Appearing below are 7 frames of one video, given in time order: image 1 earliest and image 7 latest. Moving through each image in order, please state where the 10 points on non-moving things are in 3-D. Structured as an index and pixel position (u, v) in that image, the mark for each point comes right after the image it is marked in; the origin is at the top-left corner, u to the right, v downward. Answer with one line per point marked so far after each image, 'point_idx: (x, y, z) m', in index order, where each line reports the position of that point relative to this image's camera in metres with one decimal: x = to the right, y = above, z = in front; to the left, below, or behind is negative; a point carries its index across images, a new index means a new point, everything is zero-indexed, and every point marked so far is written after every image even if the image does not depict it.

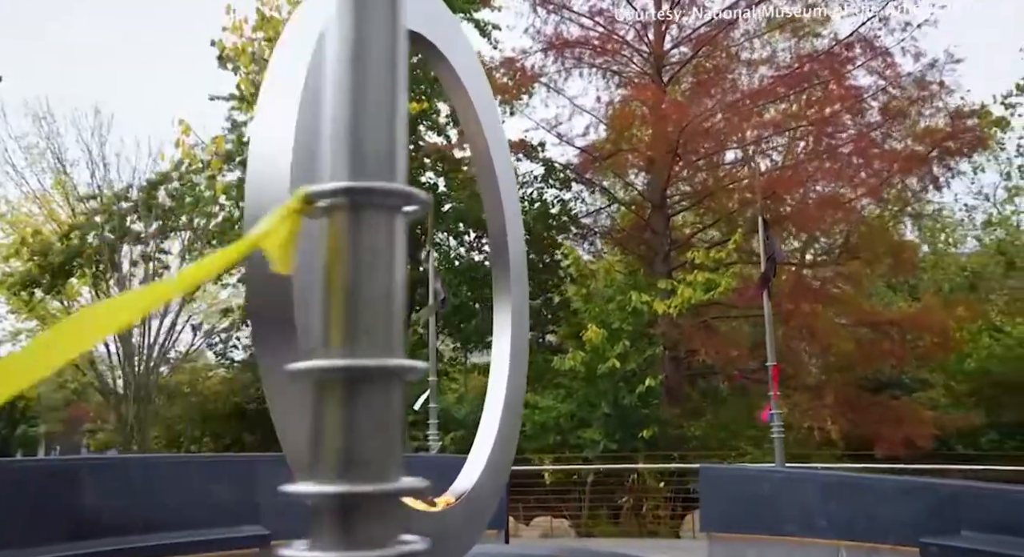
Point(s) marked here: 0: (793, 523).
0: (+2.9, -2.5, +11.8) m
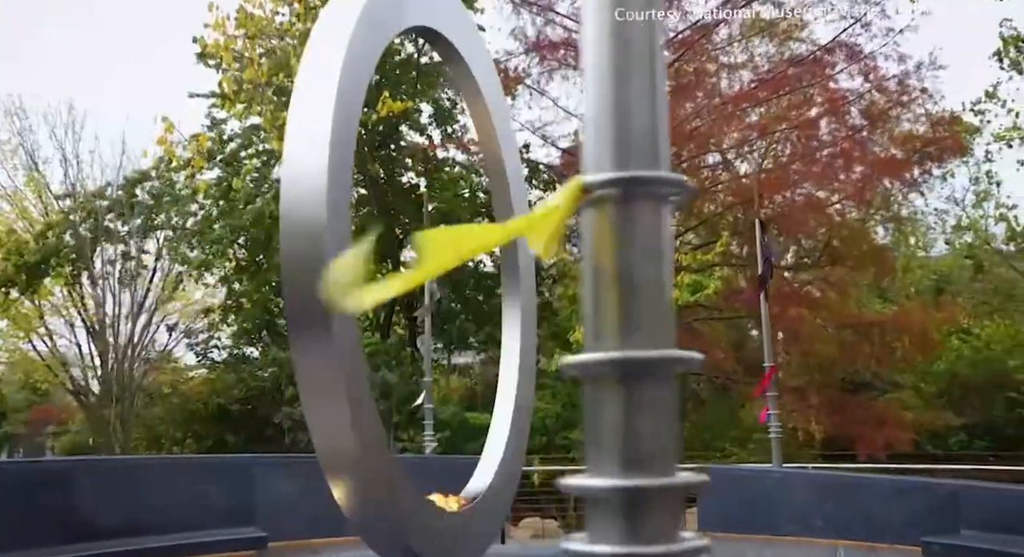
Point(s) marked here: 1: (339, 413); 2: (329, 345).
0: (+2.9, -2.5, +12.0) m
1: (-1.1, -0.8, +7.3) m
2: (-1.1, -0.4, +7.3) m
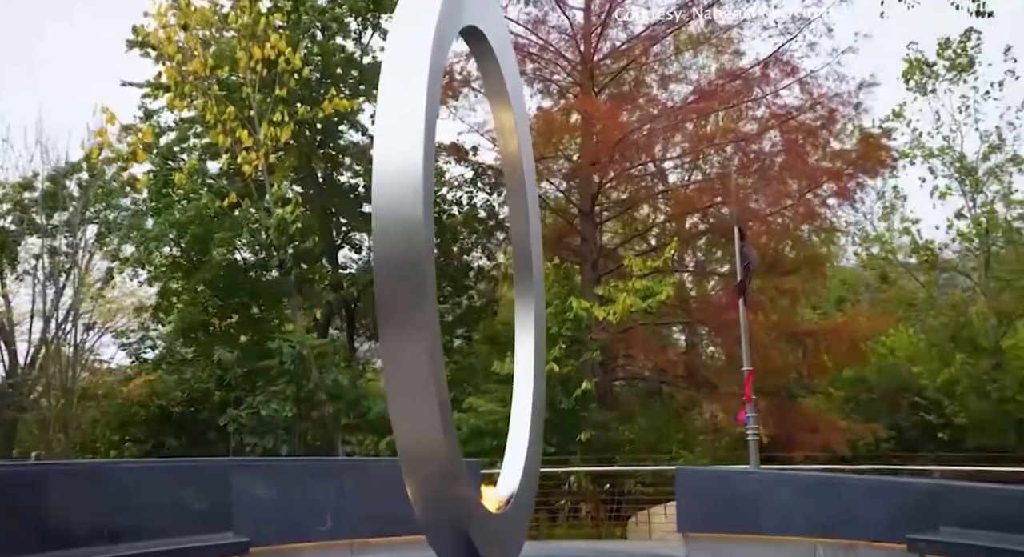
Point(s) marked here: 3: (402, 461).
0: (+2.8, -2.6, +12.4) m
1: (-0.5, -0.8, +7.2) m
2: (-0.6, -0.4, +7.2) m
3: (-0.7, -1.2, +7.4) m
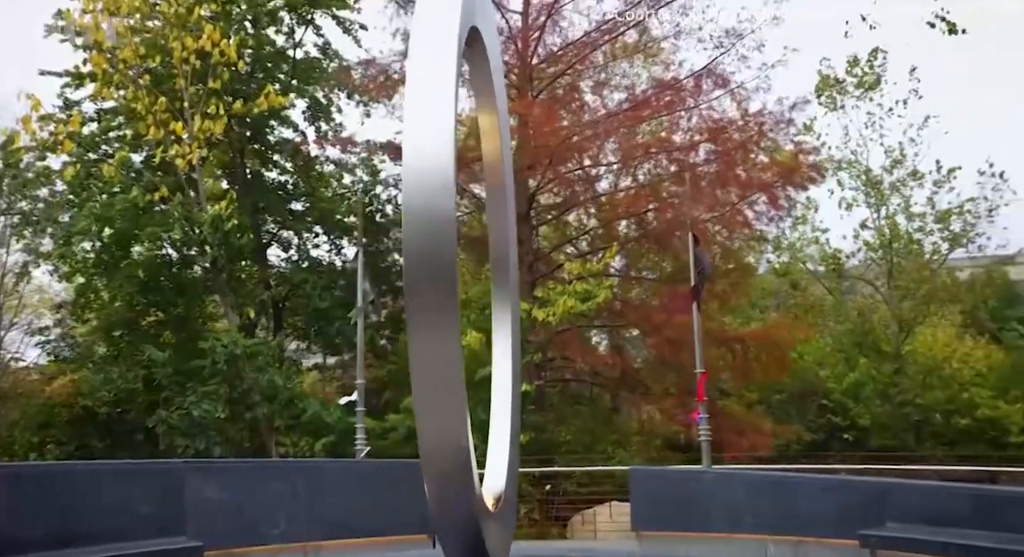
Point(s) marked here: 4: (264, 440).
0: (+2.3, -2.7, +12.7) m
1: (-0.4, -0.8, +7.2) m
2: (-0.4, -0.4, +7.2) m
3: (-0.6, -1.2, +7.4) m
4: (-3.7, -2.4, +17.2) m
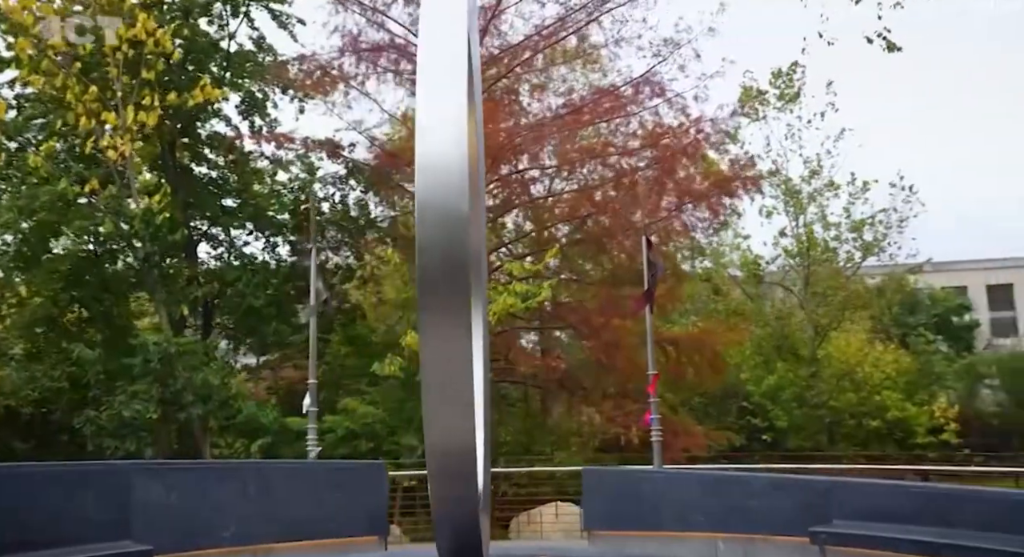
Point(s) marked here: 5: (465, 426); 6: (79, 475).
0: (+1.8, -2.7, +12.9) m
1: (-0.3, -0.8, +7.2) m
2: (-0.3, -0.4, +7.2) m
3: (-0.5, -1.2, +7.3) m
4: (-4.6, -2.3, +16.8) m
5: (-0.3, -0.9, +7.2) m
6: (-4.2, -1.9, +11.3) m
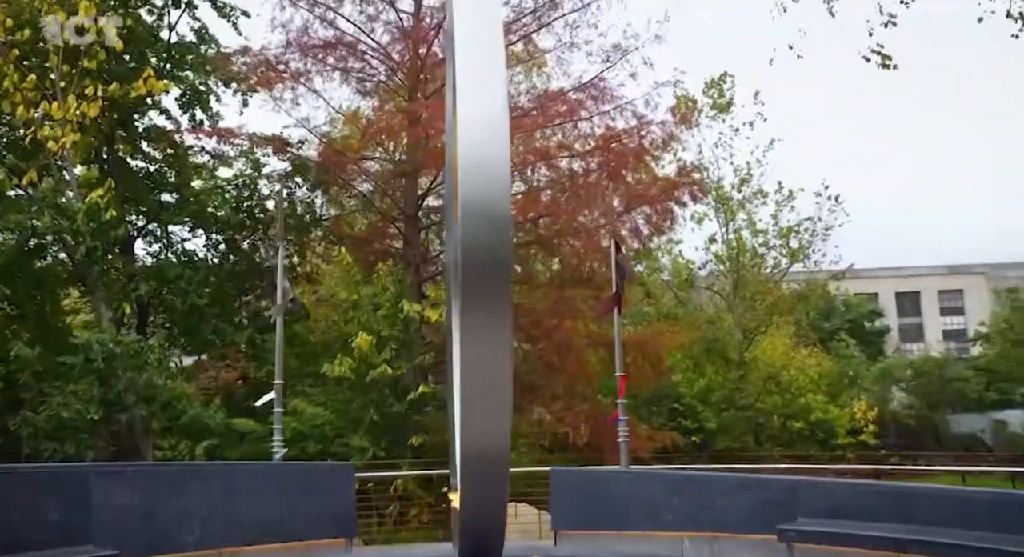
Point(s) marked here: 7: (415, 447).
0: (+1.4, -2.7, +13.1) m
1: (-0.1, -0.8, +7.2) m
2: (-0.1, -0.4, +7.2) m
3: (-0.3, -1.1, +7.3) m
4: (-5.3, -2.3, +16.3) m
5: (-0.1, -0.9, +7.2) m
6: (-4.3, -1.9, +10.9) m
7: (-1.4, -2.4, +16.8) m
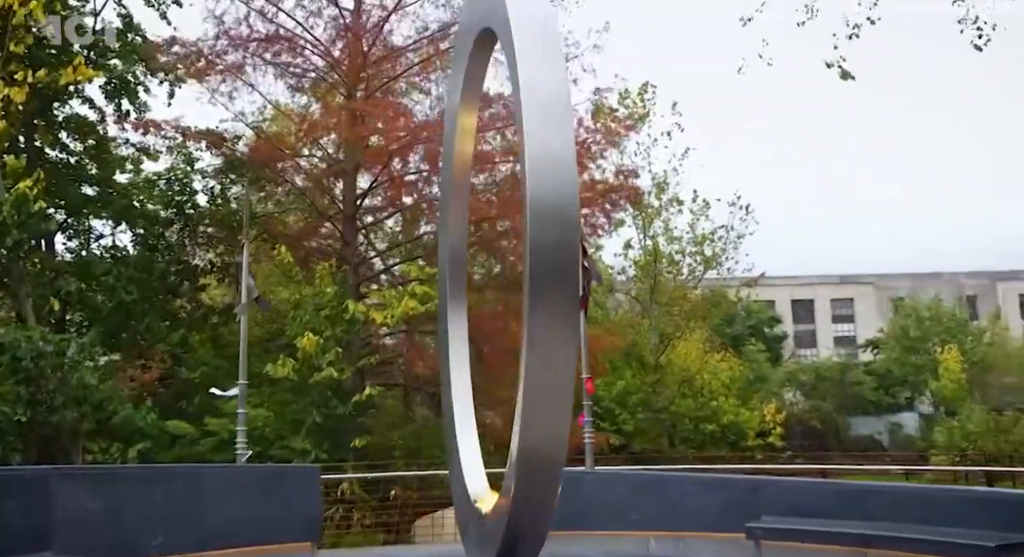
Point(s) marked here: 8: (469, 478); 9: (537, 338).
0: (+1.0, -2.8, +13.2) m
1: (+0.3, -0.8, +7.2) m
2: (+0.3, -0.4, +7.1) m
3: (0.0, -1.1, +7.3) m
4: (-6.0, -2.2, +15.6) m
5: (+0.3, -0.9, +7.2) m
6: (-4.4, -1.8, +10.3) m
7: (-2.2, -2.4, +16.5) m
8: (-0.4, -1.7, +9.5) m
9: (+0.1, -0.4, +7.1) m
